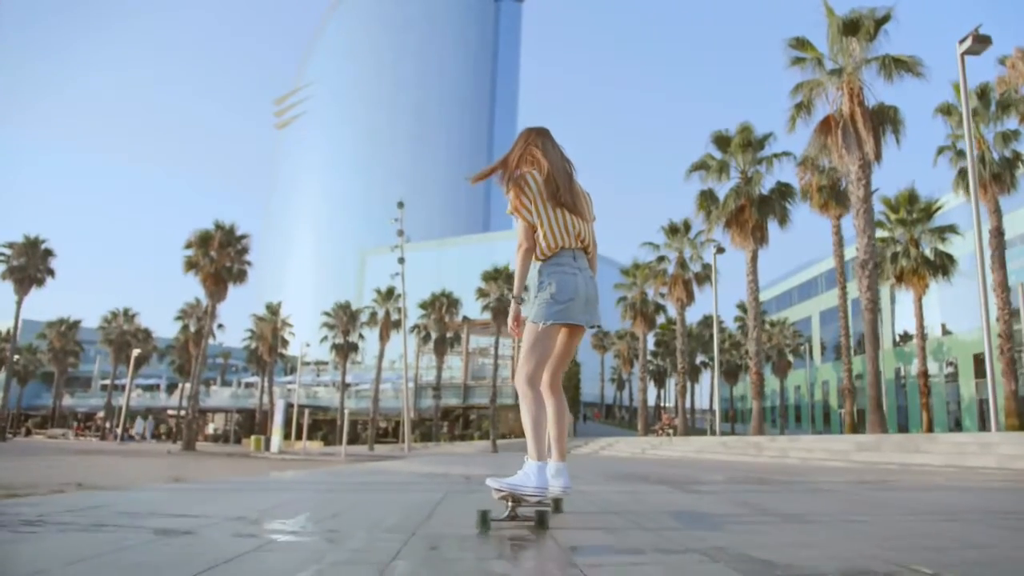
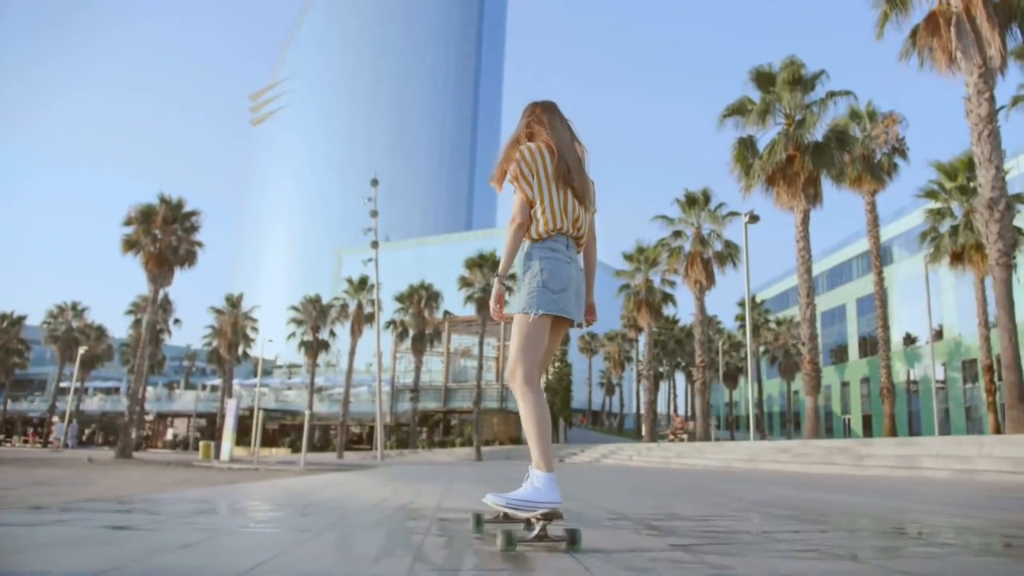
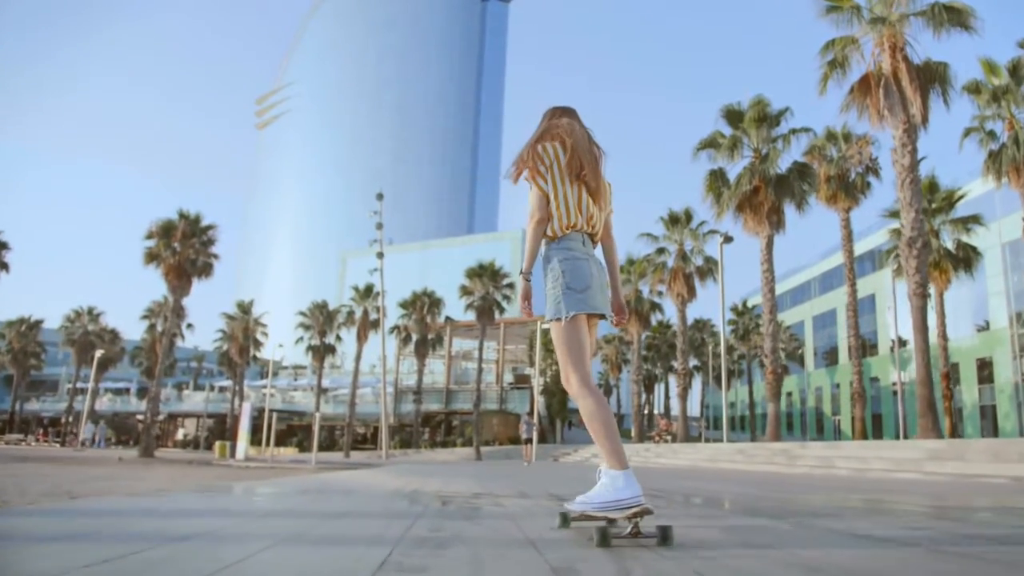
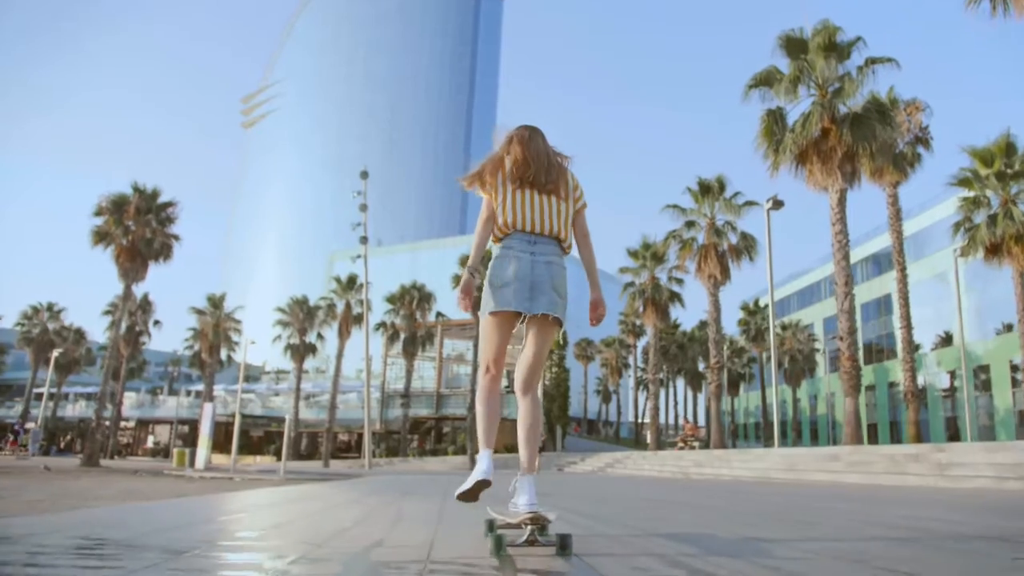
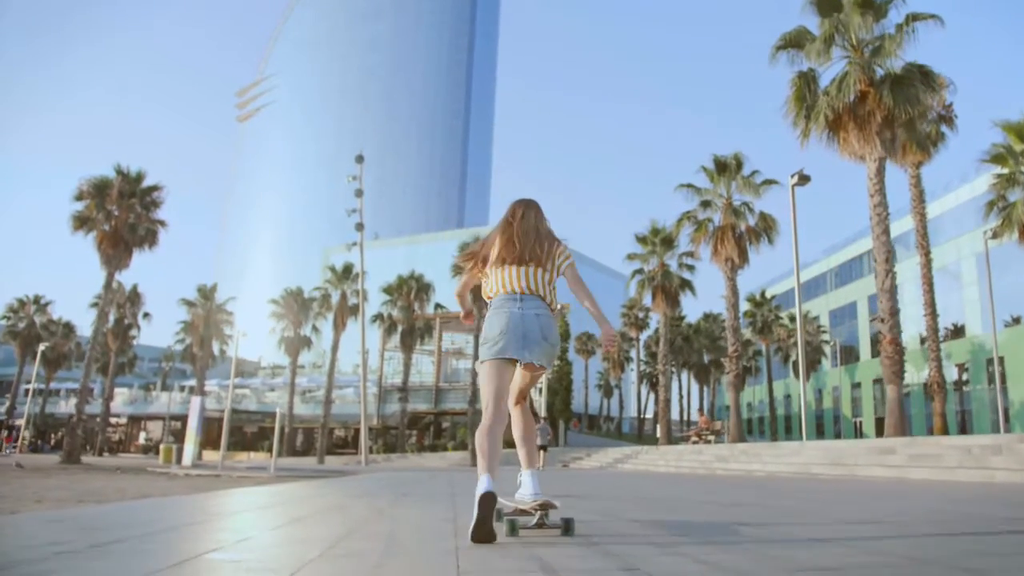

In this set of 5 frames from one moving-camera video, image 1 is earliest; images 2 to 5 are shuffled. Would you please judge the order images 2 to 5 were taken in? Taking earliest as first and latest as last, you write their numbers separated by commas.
3, 2, 4, 5
